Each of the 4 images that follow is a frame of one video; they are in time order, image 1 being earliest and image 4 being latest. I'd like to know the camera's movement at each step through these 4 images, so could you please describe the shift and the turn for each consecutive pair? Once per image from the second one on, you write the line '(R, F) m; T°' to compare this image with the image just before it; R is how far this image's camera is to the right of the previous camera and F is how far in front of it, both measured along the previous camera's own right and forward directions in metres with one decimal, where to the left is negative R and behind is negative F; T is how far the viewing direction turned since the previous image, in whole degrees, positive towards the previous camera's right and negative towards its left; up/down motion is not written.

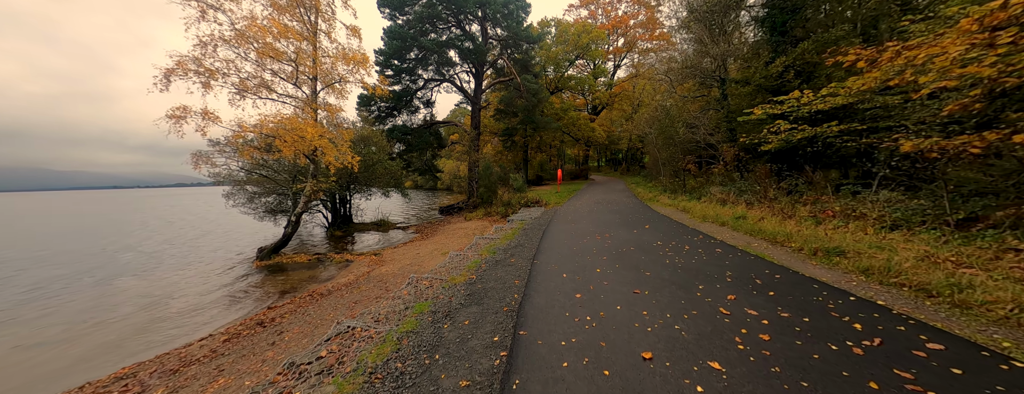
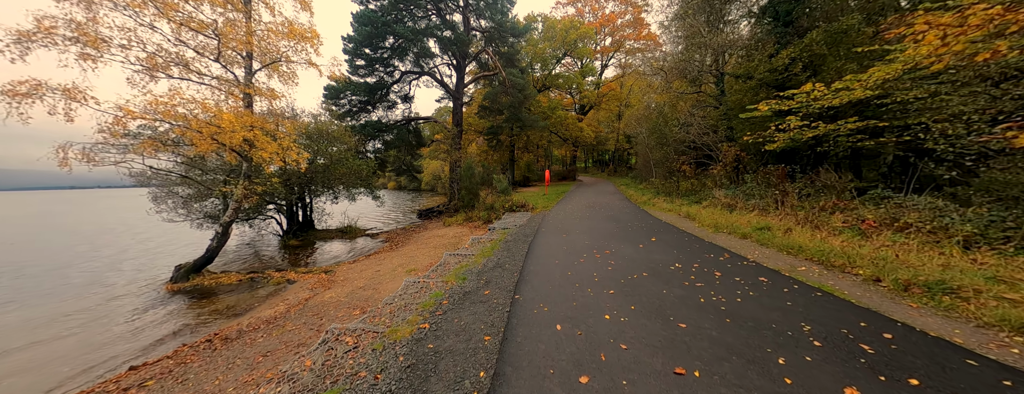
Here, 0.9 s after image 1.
(+0.2, +1.4) m; +3°
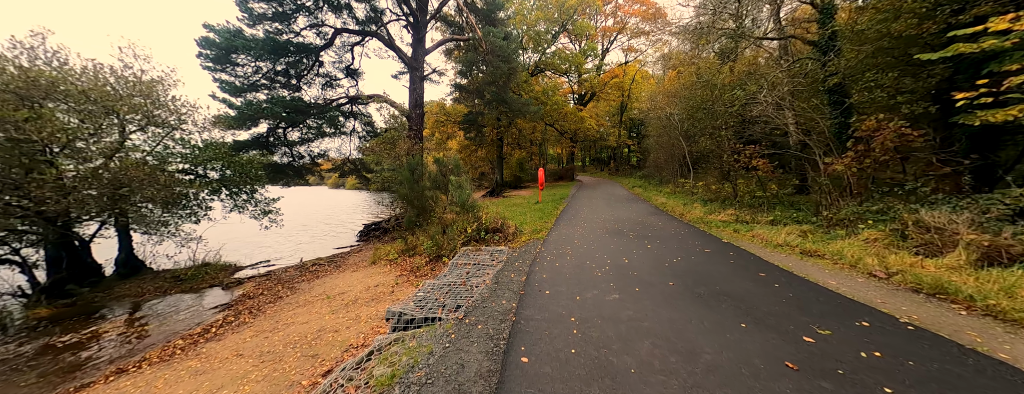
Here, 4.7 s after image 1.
(+0.8, +5.6) m; +1°
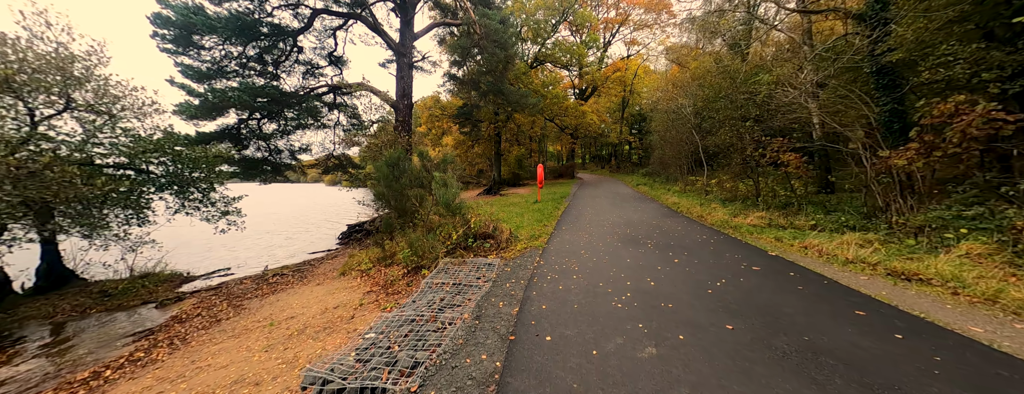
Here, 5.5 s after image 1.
(+0.1, +1.2) m; 0°
